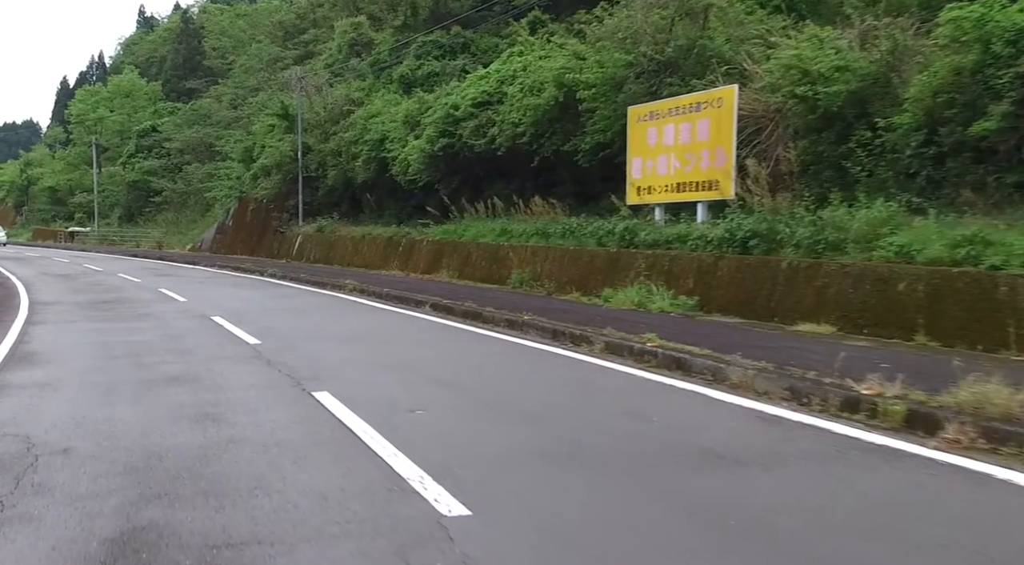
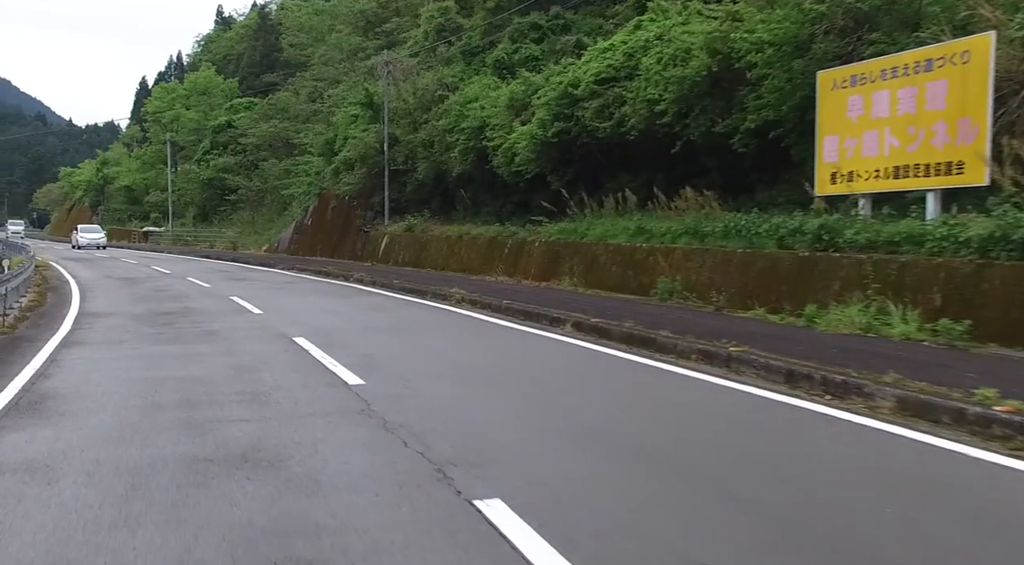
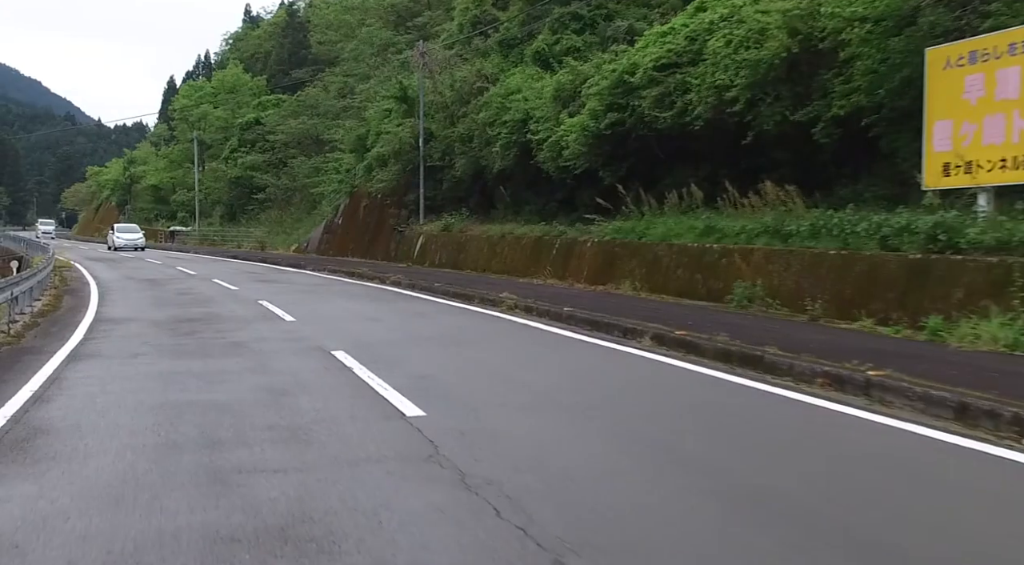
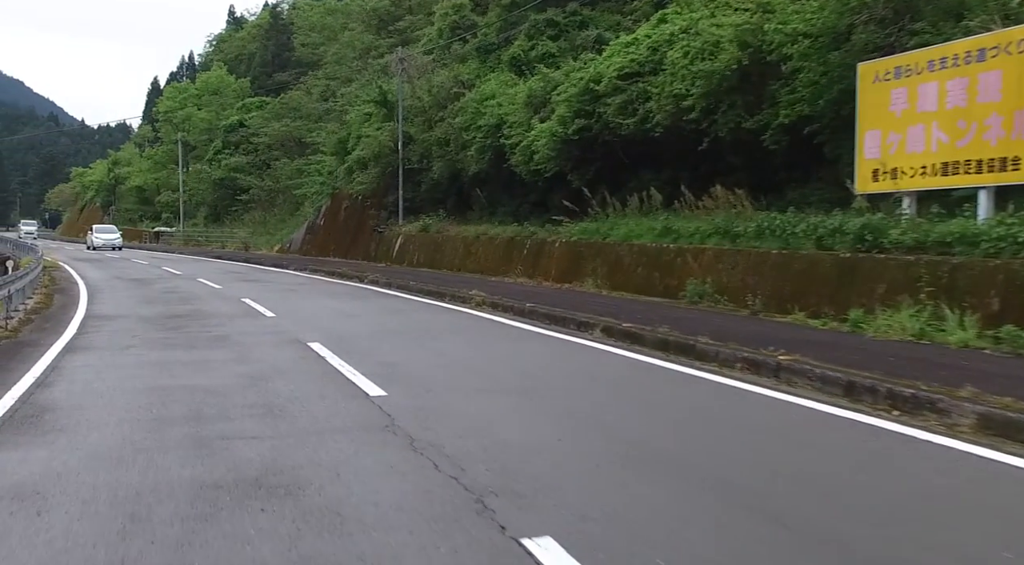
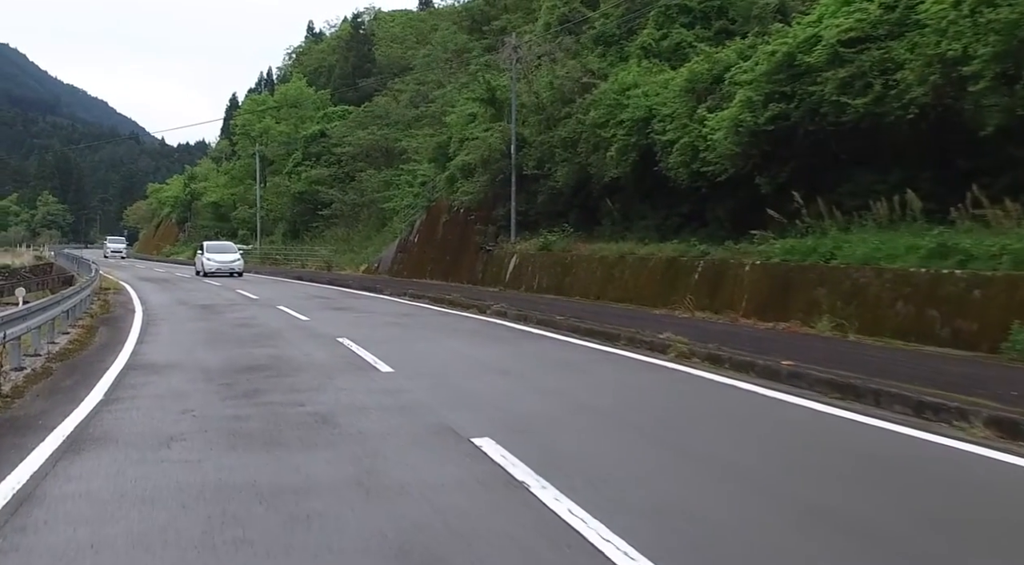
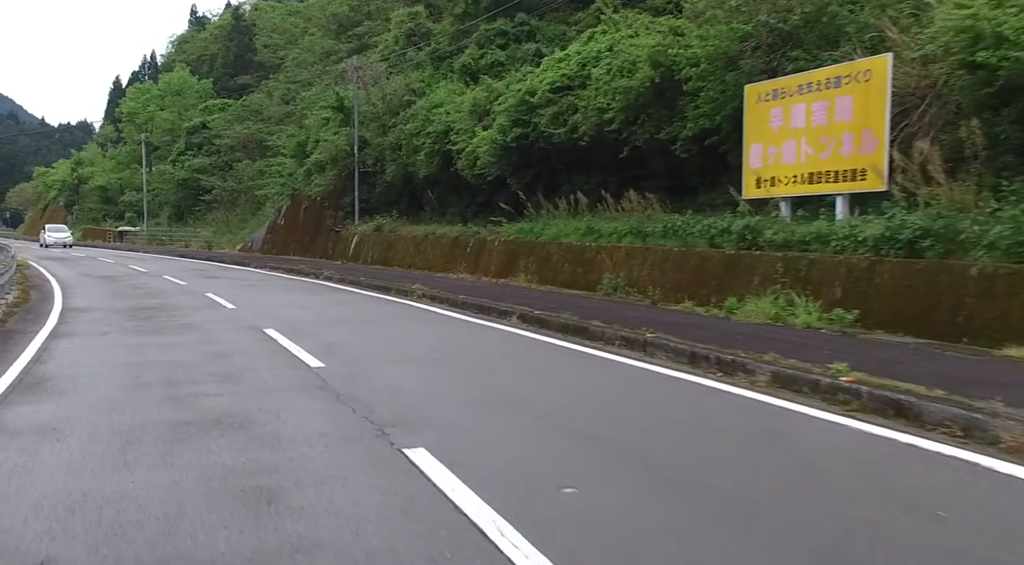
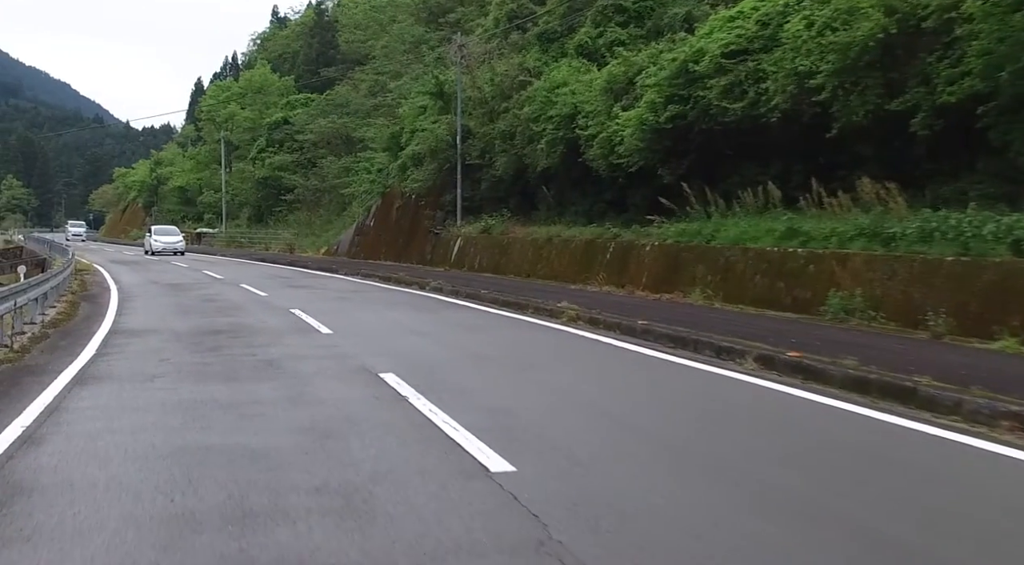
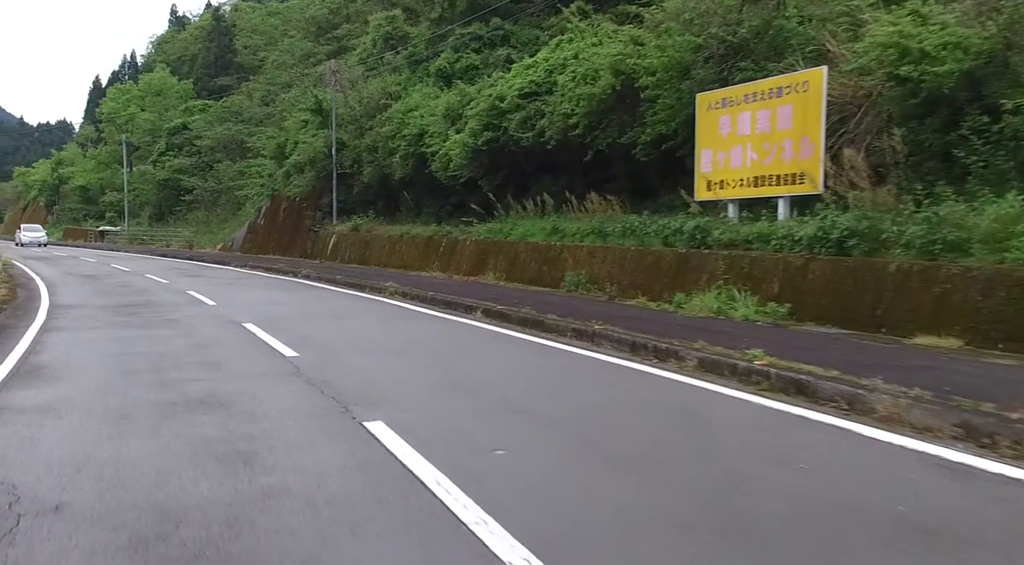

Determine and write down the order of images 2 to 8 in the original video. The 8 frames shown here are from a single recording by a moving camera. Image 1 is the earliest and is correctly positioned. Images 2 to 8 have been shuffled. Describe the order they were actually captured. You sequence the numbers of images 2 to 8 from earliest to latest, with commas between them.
8, 6, 2, 4, 3, 7, 5
